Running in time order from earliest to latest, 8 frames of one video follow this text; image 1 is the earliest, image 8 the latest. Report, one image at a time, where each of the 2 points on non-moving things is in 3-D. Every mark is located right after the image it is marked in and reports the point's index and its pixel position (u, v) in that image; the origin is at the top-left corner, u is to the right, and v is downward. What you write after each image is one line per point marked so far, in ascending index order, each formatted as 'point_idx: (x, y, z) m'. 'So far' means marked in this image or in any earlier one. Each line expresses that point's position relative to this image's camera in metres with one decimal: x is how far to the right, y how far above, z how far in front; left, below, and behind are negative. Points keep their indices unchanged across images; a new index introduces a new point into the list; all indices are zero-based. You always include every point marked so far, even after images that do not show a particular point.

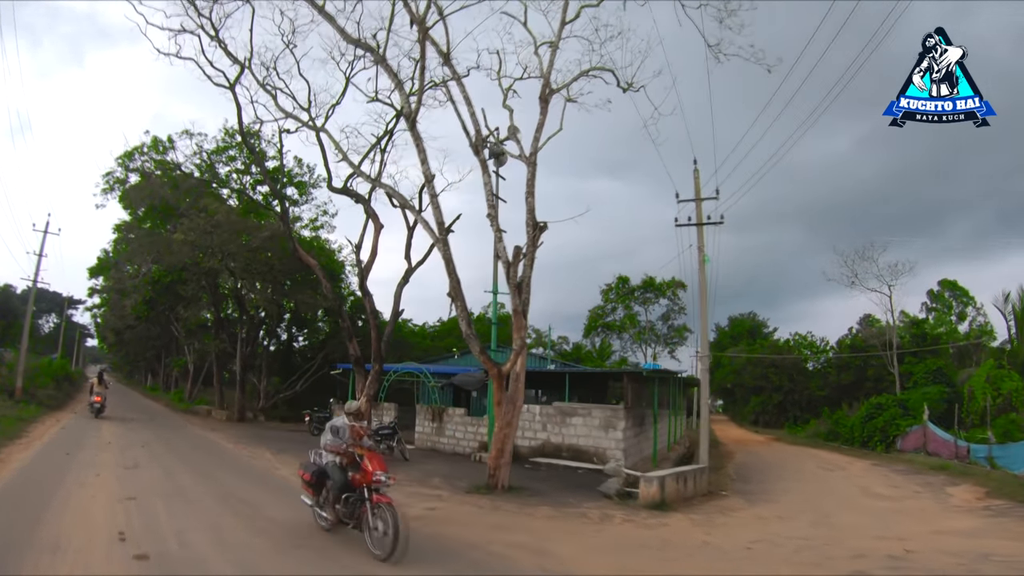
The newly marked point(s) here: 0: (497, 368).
0: (0.0, -1.5, +13.9) m
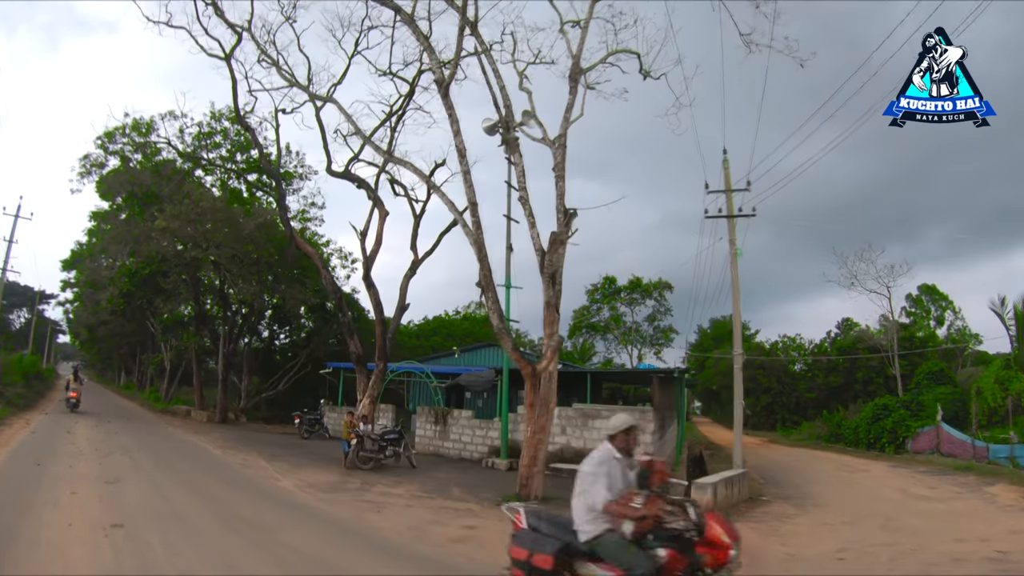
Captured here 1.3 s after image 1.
0: (+0.5, -1.3, +12.5) m
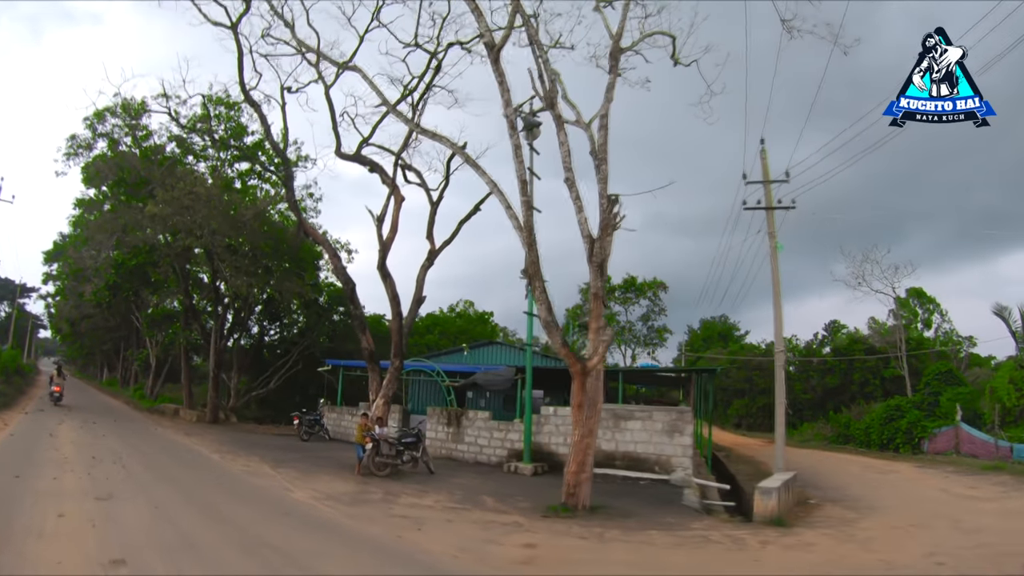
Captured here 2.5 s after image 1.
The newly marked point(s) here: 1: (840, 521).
0: (+1.1, -1.1, +11.2) m
1: (+6.0, -4.0, +14.0) m
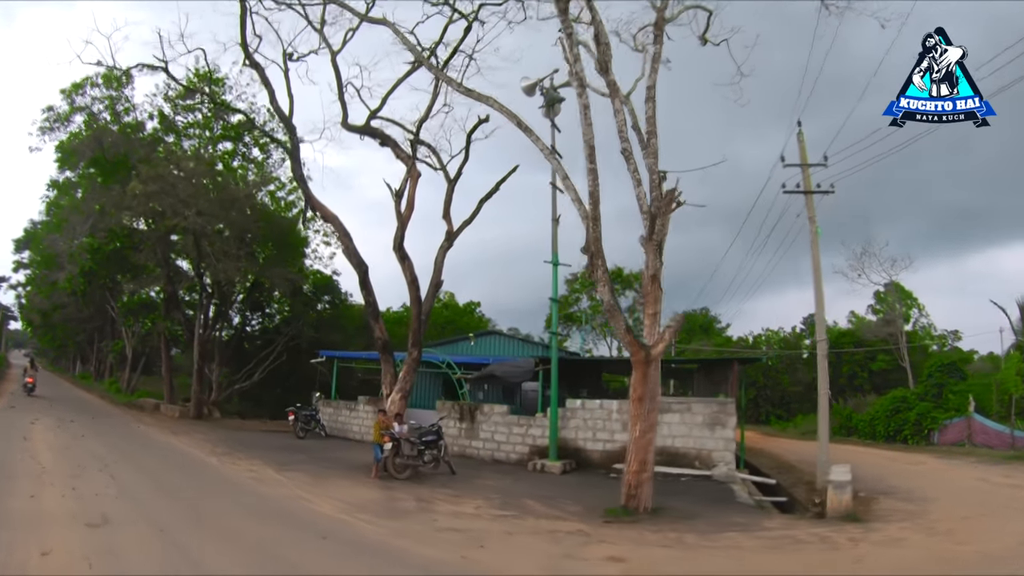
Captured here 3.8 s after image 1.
0: (+1.7, -0.8, +9.9) m
1: (+6.5, -3.7, +12.9) m
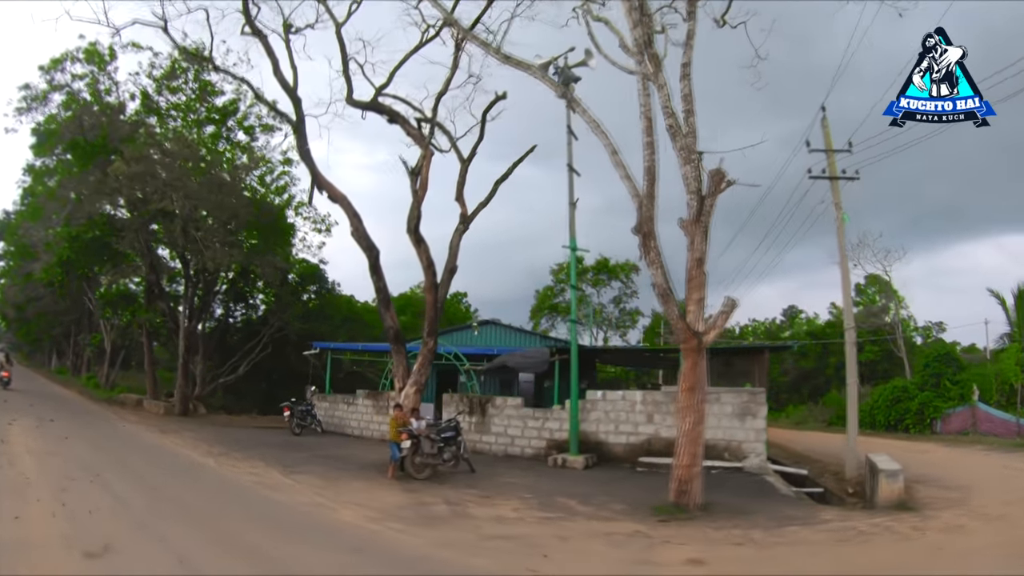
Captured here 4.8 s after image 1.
0: (+2.2, -0.6, +9.2) m
1: (+6.9, -3.5, +12.3) m
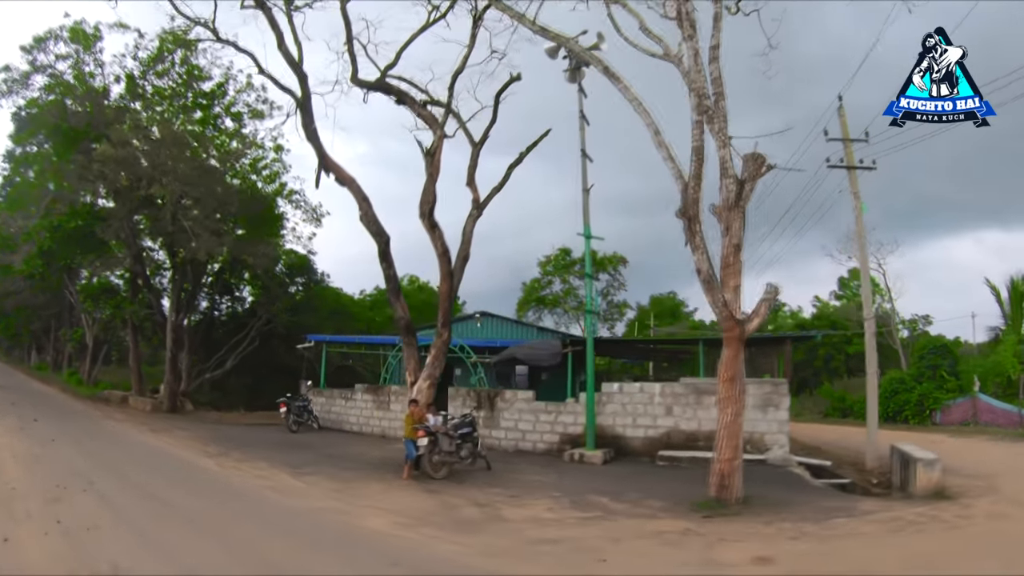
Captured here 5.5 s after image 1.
0: (+2.5, -0.5, +8.6) m
1: (+7.2, -3.2, +11.9) m
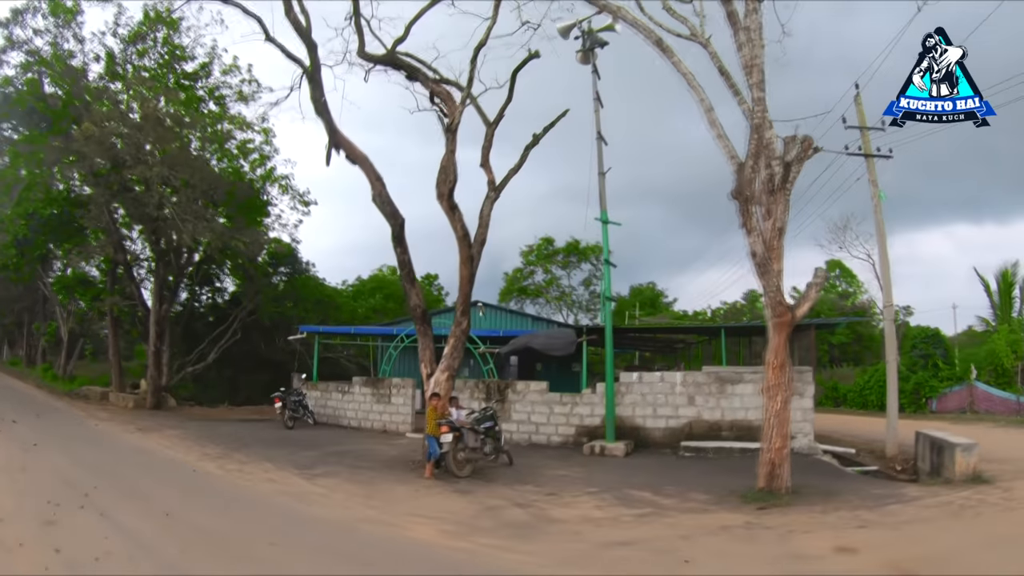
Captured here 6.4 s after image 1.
0: (+2.9, -0.3, +8.1) m
1: (+7.5, -3.0, +11.5) m
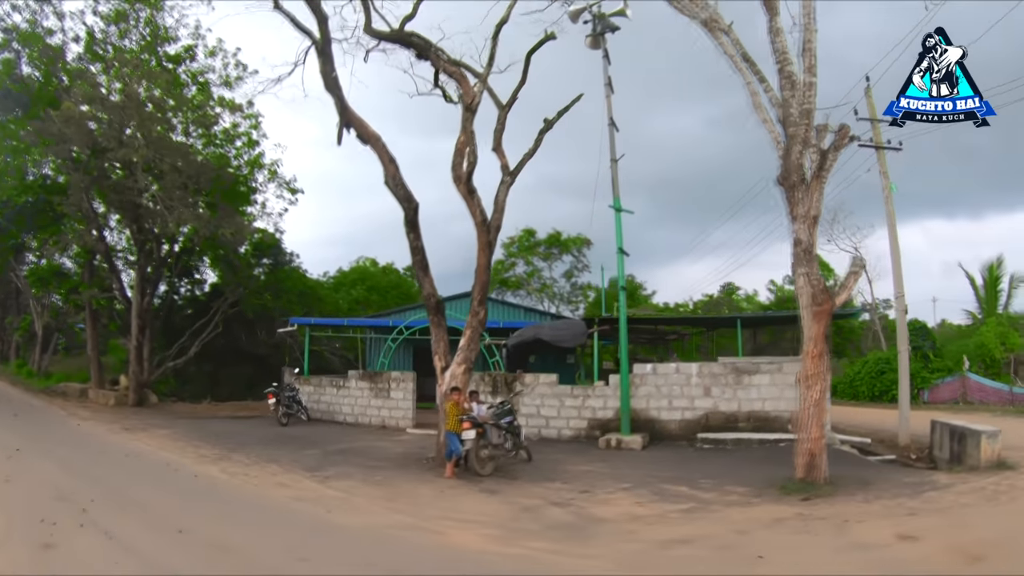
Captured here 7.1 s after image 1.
0: (+3.3, -0.1, +7.8) m
1: (+7.8, -2.8, +11.4) m
